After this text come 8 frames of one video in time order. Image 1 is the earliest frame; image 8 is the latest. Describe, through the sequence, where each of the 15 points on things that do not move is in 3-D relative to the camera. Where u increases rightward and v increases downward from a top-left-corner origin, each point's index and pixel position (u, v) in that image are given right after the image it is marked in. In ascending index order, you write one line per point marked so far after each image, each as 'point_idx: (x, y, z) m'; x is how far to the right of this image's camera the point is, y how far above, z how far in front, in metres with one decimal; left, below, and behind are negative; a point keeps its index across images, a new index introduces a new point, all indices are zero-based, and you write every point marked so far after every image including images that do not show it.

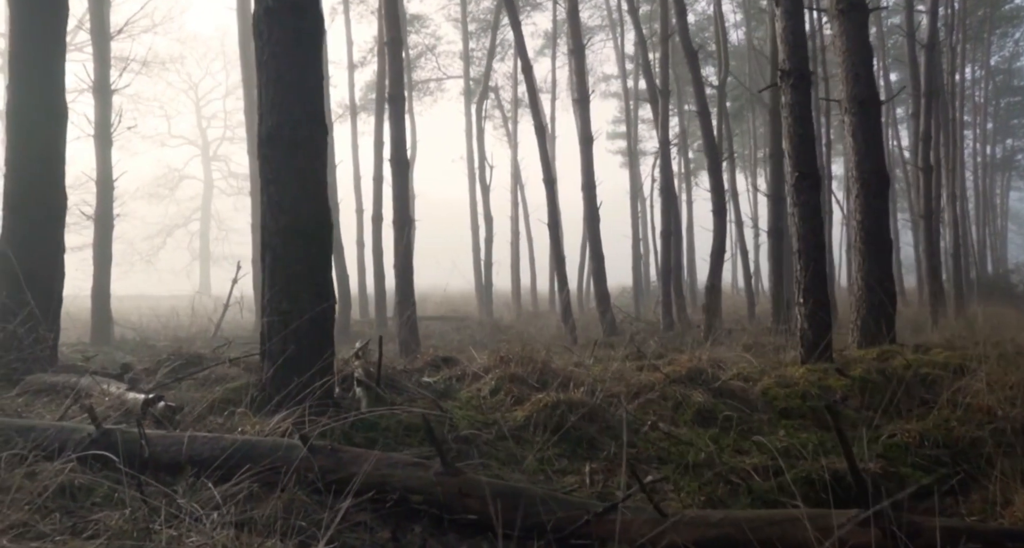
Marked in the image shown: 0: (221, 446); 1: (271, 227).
0: (-1.5, -0.9, +4.3) m
1: (-1.7, +0.3, +5.8) m
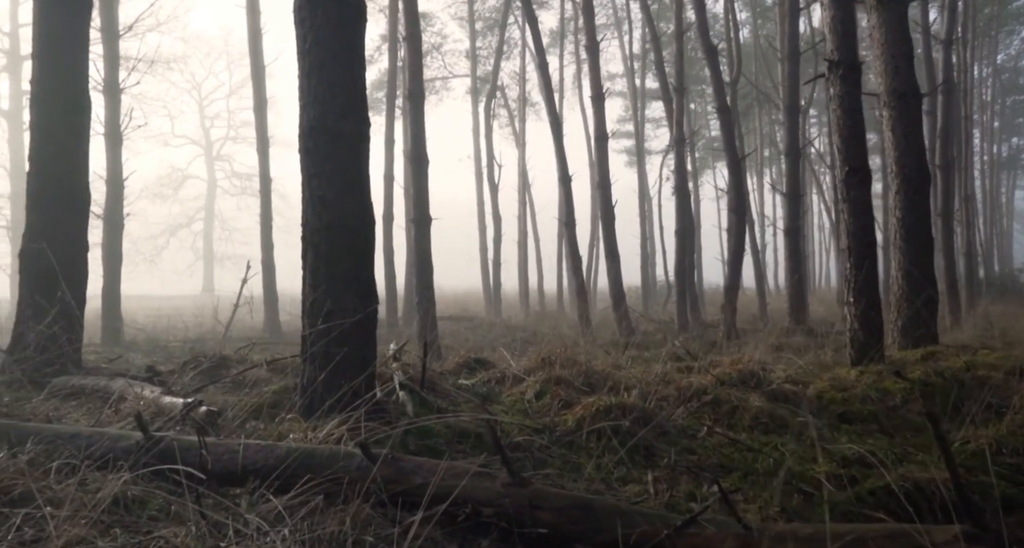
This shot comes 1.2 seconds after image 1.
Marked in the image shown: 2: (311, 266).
0: (-1.1, -0.9, +4.0) m
1: (-1.3, +0.3, +5.6) m
2: (-1.3, 0.0, +5.6) m
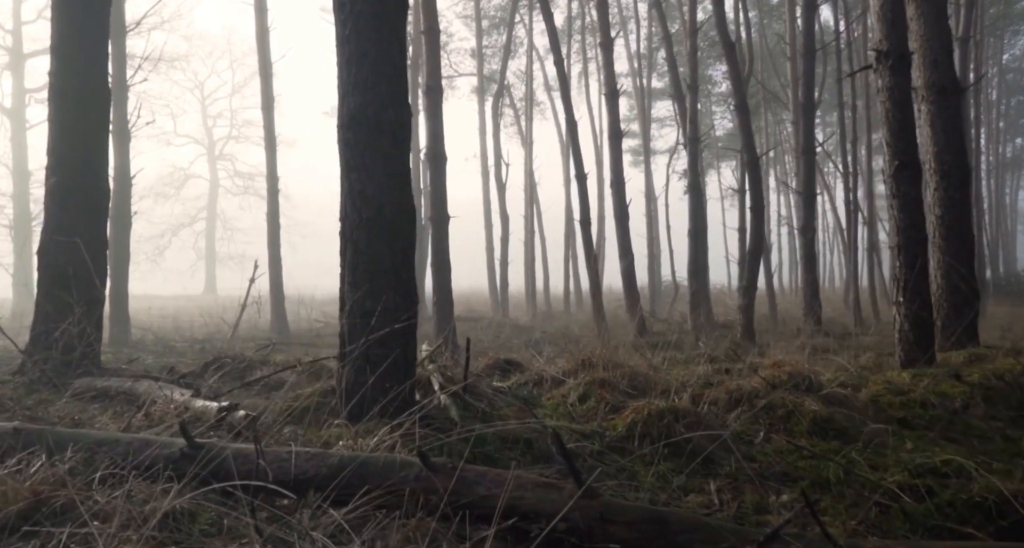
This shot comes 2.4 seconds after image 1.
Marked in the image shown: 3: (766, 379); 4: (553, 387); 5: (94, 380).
0: (-0.8, -0.9, +3.8) m
1: (-1.0, +0.4, +5.3) m
2: (-1.0, +0.1, +5.3) m
3: (+1.9, -0.8, +6.4) m
4: (+0.3, -0.9, +6.7) m
5: (-3.3, -0.8, +6.5) m
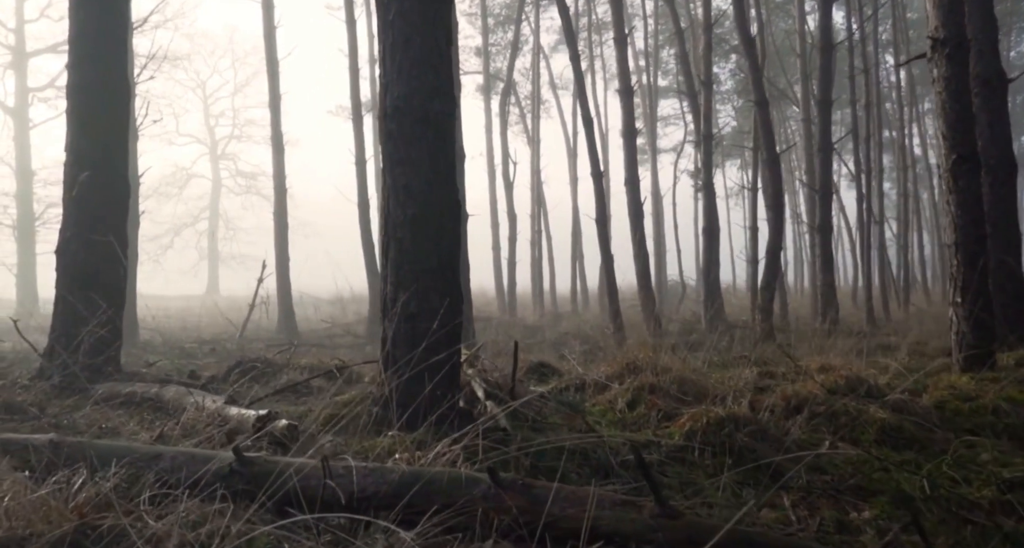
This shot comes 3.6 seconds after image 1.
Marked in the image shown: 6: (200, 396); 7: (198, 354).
0: (-0.5, -0.9, +3.5) m
1: (-0.7, +0.4, +5.0) m
2: (-0.7, +0.1, +5.0) m
3: (+2.2, -0.8, +6.1) m
4: (+0.6, -0.9, +6.4) m
5: (-2.9, -0.8, +6.3) m
6: (-2.1, -0.8, +5.7) m
7: (-5.4, -1.4, +14.4) m
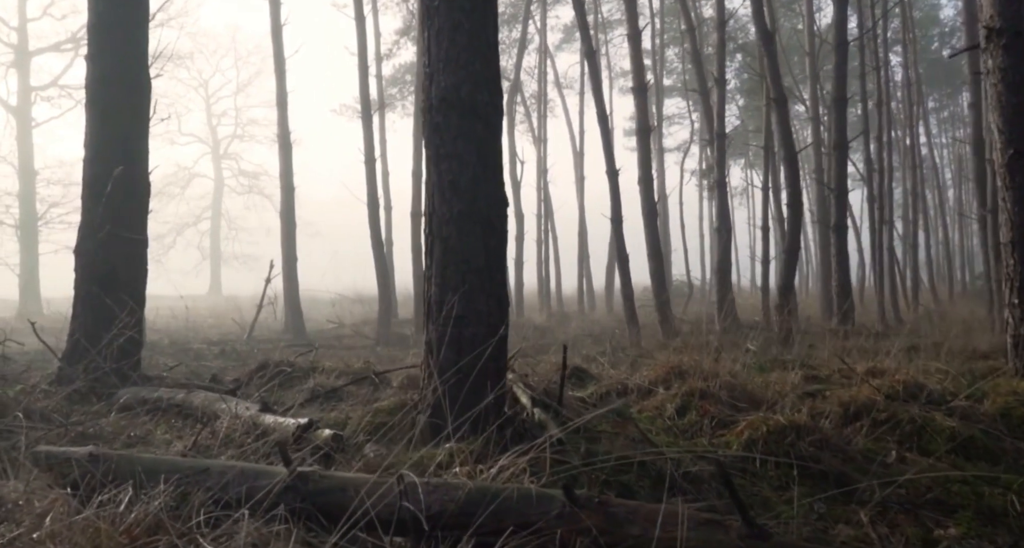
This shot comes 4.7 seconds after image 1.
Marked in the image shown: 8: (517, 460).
0: (-0.2, -0.9, +3.2) m
1: (-0.4, +0.4, +4.8) m
2: (-0.4, +0.1, +4.8) m
3: (+2.5, -0.8, +5.8) m
4: (+0.9, -0.9, +6.2) m
5: (-2.6, -0.8, +6.0) m
6: (-1.8, -0.8, +5.5) m
7: (-5.1, -1.4, +14.2) m
8: (0.0, -0.8, +3.7) m
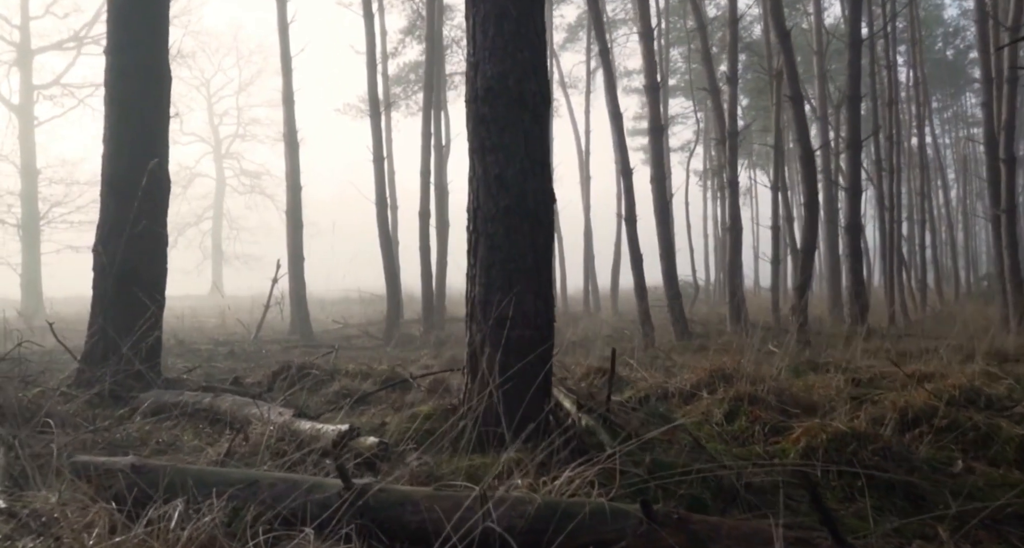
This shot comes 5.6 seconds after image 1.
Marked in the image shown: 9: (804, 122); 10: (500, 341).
0: (+0.1, -0.9, +3.0) m
1: (-0.1, +0.4, +4.5) m
2: (-0.2, +0.1, +4.5) m
3: (+2.8, -0.8, +5.6) m
4: (+1.2, -0.9, +5.9) m
5: (-2.4, -0.8, +5.8) m
6: (-1.6, -0.8, +5.2) m
7: (-4.9, -1.4, +13.9) m
8: (+0.3, -0.8, +3.5) m
9: (+6.0, +3.1, +17.4) m
10: (-0.1, -0.4, +4.5) m
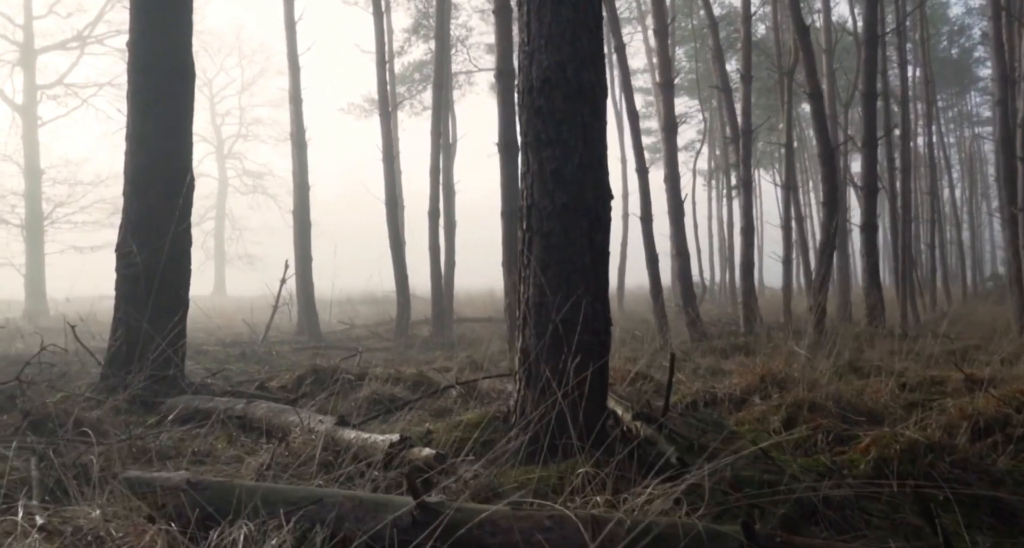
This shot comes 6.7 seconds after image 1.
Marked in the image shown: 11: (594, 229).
0: (+0.4, -0.9, +2.8) m
1: (+0.2, +0.4, +4.3) m
2: (+0.1, +0.1, +4.3) m
3: (+3.1, -0.8, +5.3) m
4: (+1.5, -0.9, +5.7) m
5: (-2.1, -0.8, +5.5) m
6: (-1.3, -0.8, +5.0) m
7: (-4.6, -1.4, +13.7) m
8: (+0.6, -0.8, +3.2) m
9: (+6.3, +3.1, +17.1) m
10: (+0.2, -0.4, +4.2) m
11: (+0.4, +0.2, +4.3) m
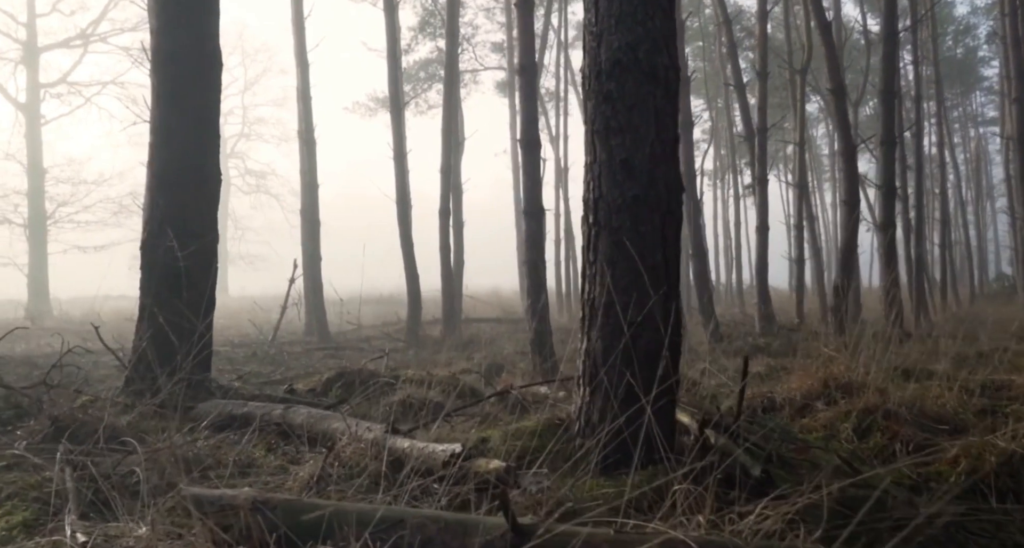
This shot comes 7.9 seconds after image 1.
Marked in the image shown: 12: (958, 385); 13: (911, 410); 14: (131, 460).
0: (+0.7, -0.8, +2.5) m
1: (+0.5, +0.4, +4.0) m
2: (+0.5, +0.1, +4.0) m
3: (+3.4, -0.8, +5.0) m
4: (+1.8, -0.9, +5.4) m
5: (-1.8, -0.8, +5.2) m
6: (-1.0, -0.8, +4.7) m
7: (-4.2, -1.3, +13.4) m
8: (+0.9, -0.8, +2.9) m
9: (+6.7, +3.1, +16.8) m
10: (+0.6, -0.4, +4.0) m
11: (+0.7, +0.2, +4.0) m
12: (+3.3, -0.8, +6.1) m
13: (+2.4, -0.8, +5.1) m
14: (-1.7, -0.8, +3.7) m
